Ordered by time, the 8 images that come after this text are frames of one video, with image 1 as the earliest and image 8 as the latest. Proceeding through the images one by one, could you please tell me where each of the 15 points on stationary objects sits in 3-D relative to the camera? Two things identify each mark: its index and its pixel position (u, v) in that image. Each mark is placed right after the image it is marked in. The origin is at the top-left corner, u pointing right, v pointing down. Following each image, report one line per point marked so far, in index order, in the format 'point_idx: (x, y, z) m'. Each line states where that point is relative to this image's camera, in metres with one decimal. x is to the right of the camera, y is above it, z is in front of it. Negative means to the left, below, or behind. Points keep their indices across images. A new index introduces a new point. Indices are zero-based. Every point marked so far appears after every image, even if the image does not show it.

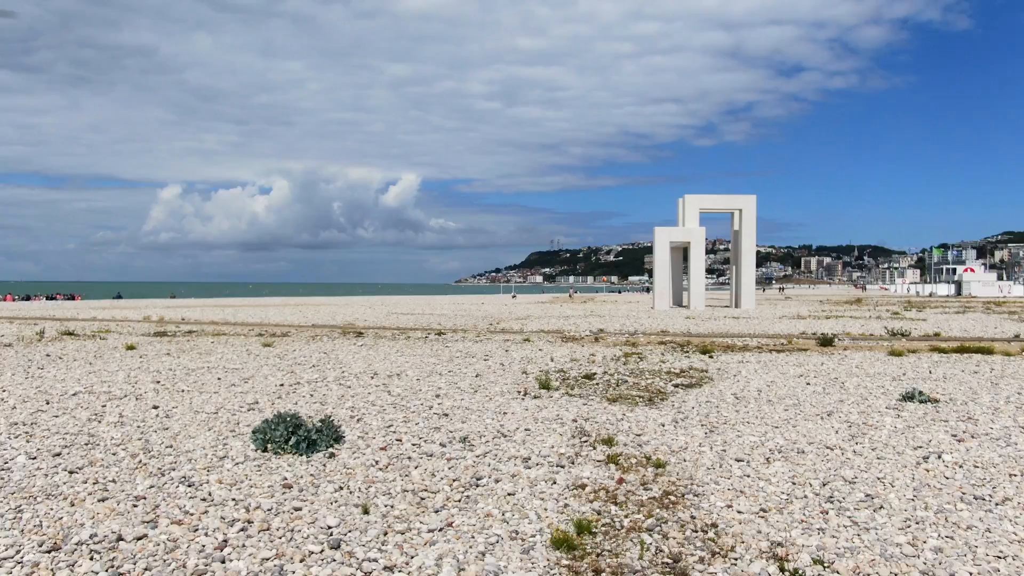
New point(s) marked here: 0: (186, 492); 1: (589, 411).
0: (-2.0, -1.3, +6.9) m
1: (+0.8, -1.3, +11.6) m
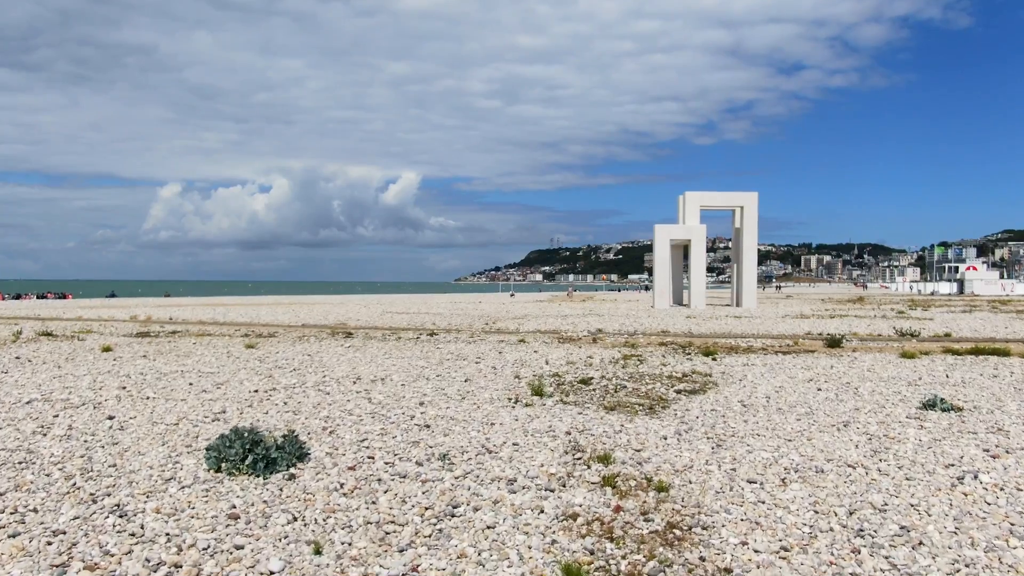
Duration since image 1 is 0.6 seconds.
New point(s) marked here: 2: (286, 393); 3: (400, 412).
0: (-2.1, -1.3, +6.0) m
1: (+0.7, -1.2, +10.6) m
2: (-2.6, -1.2, +13.2) m
3: (-1.1, -1.2, +11.3) m
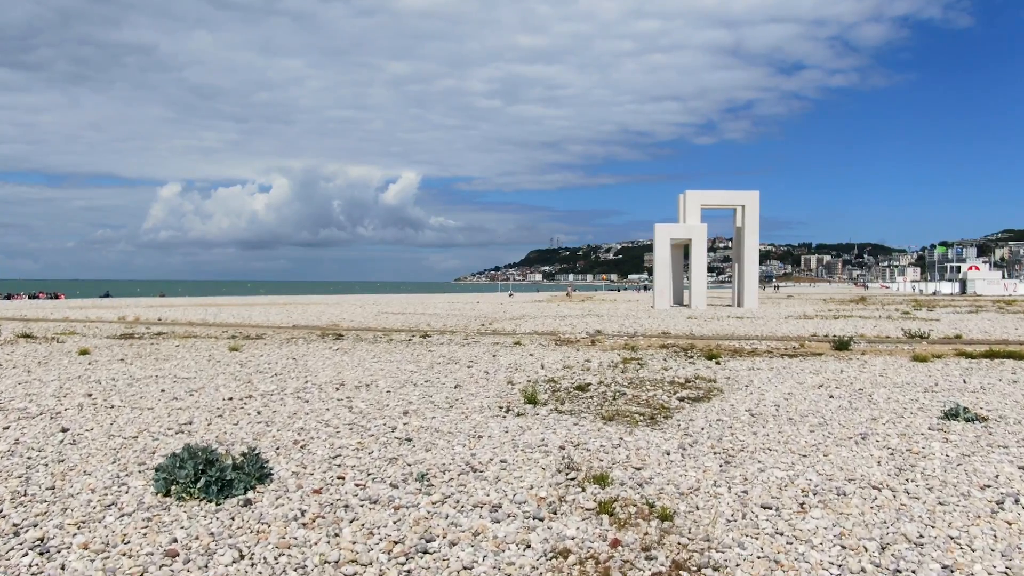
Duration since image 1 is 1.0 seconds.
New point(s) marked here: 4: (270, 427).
0: (-2.2, -1.3, +5.2) m
1: (+0.6, -1.3, +9.8) m
2: (-2.7, -1.2, +12.3) m
3: (-1.2, -1.2, +10.5) m
4: (-2.1, -1.2, +10.1) m
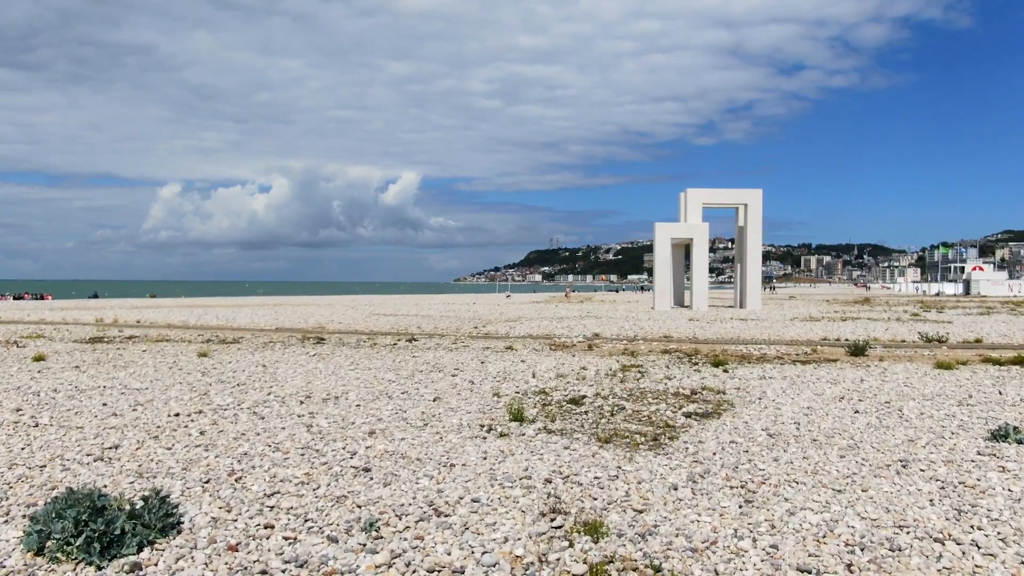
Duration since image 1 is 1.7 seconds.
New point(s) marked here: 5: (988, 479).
0: (-2.3, -1.3, +3.7) m
1: (+0.4, -1.3, +8.3) m
2: (-2.9, -1.2, +10.9) m
3: (-1.4, -1.3, +9.0) m
4: (-2.3, -1.2, +8.6) m
5: (+3.2, -1.3, +7.7) m
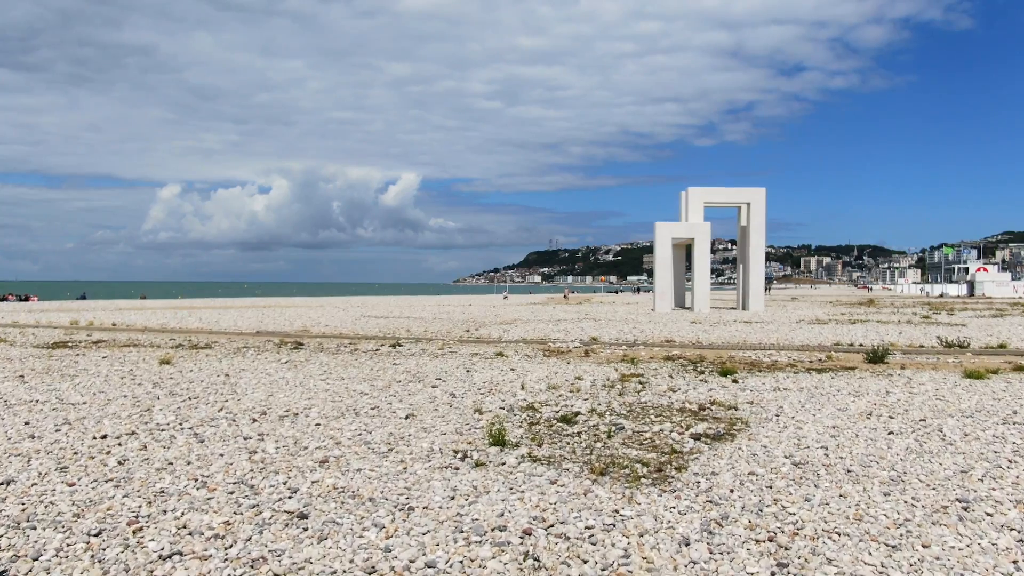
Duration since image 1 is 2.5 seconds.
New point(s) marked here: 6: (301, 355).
0: (-2.5, -1.3, +2.2) m
1: (+0.3, -1.3, +6.8) m
2: (-3.0, -1.3, +9.3) m
3: (-1.5, -1.3, +7.5) m
4: (-2.5, -1.3, +7.1) m
5: (+3.1, -1.3, +6.2) m
6: (-3.5, -1.1, +19.1) m
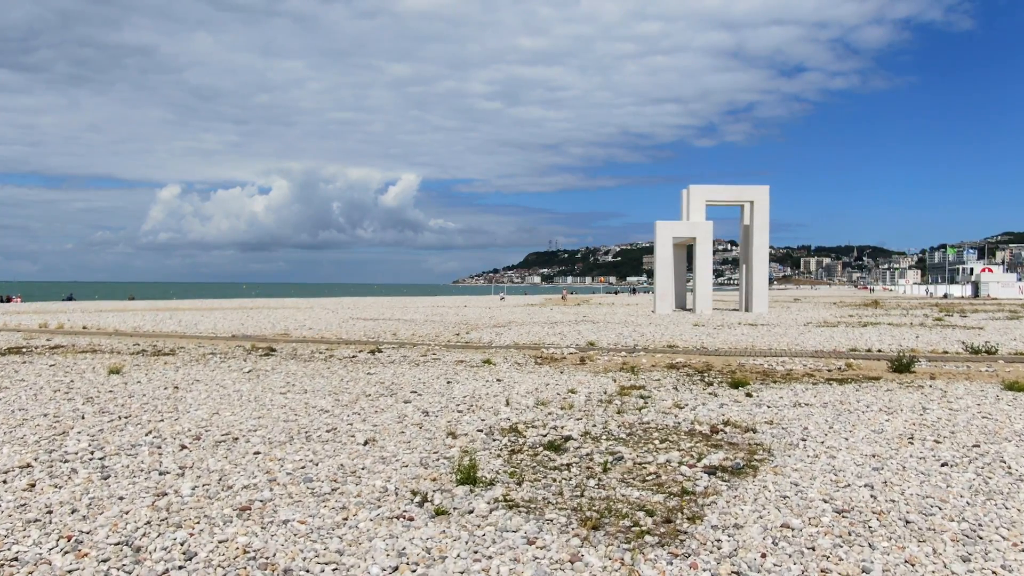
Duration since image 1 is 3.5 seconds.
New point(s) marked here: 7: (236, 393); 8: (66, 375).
0: (-2.7, -1.3, +0.4) m
1: (+0.1, -1.3, +5.1) m
2: (-3.2, -1.3, +7.6) m
3: (-1.7, -1.3, +5.8) m
4: (-2.6, -1.3, +5.4) m
5: (+2.9, -1.3, +4.5) m
6: (-3.7, -1.1, +17.4) m
7: (-3.2, -1.2, +13.3) m
8: (-6.0, -1.2, +15.5) m
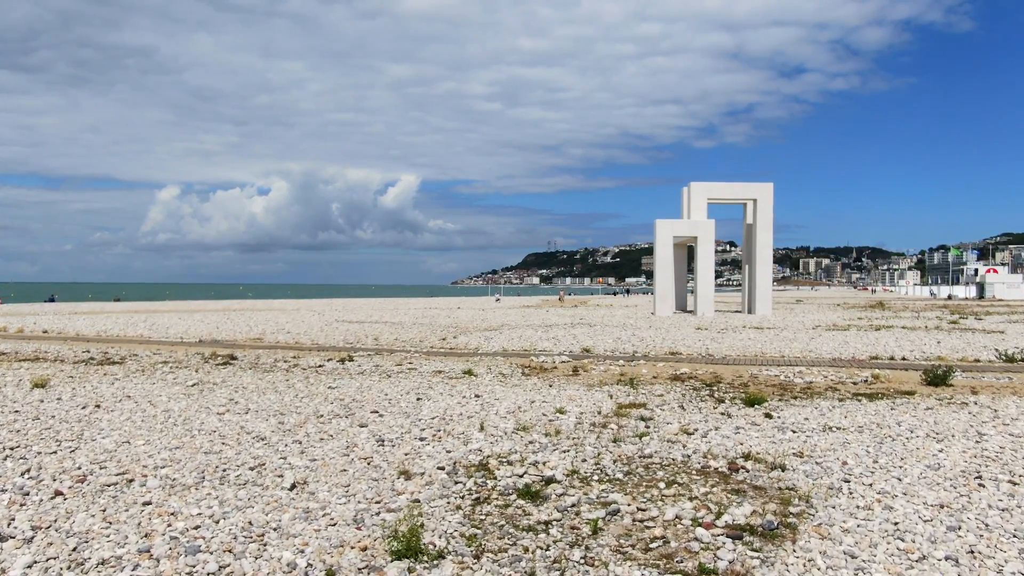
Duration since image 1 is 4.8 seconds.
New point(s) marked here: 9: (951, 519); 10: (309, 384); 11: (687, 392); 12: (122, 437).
0: (-2.9, -1.3, -1.5) m
1: (-0.1, -1.3, +3.1) m
2: (-3.4, -1.3, +5.7) m
3: (-1.9, -1.3, +3.8) m
4: (-2.8, -1.3, +3.4) m
5: (+2.7, -1.3, +2.6) m
6: (-3.9, -1.2, +15.4) m
7: (-3.4, -1.2, +11.3) m
8: (-6.2, -1.2, +13.5) m
9: (+2.5, -1.3, +6.6) m
10: (-2.5, -1.2, +14.4) m
11: (+2.0, -1.2, +13.2) m
12: (-3.3, -1.2, +9.6) m
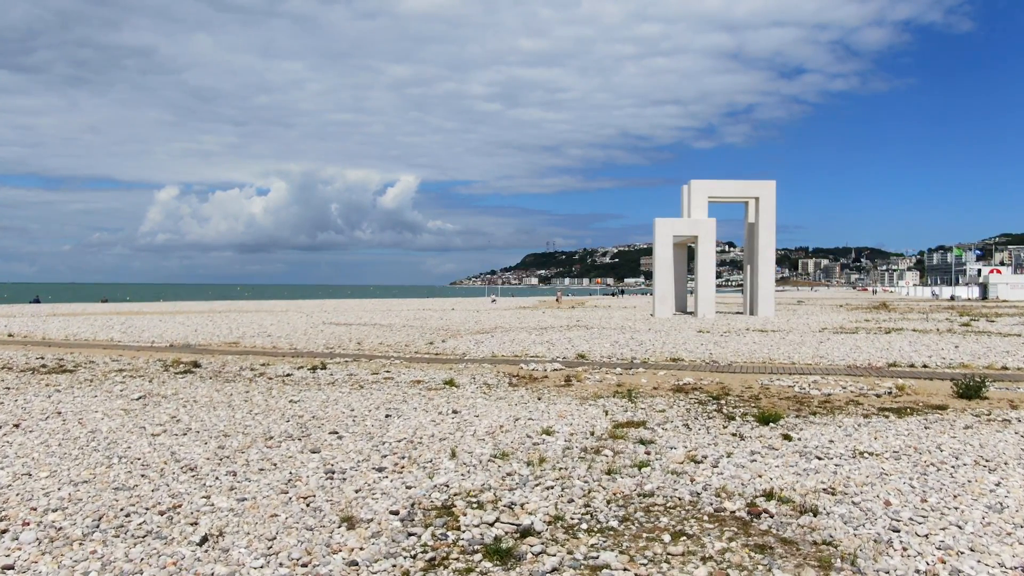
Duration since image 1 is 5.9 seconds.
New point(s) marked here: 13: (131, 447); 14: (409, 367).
0: (-3.0, -1.3, -3.0) m
1: (-0.3, -1.3, +1.7) m
2: (-3.6, -1.3, +4.2) m
3: (-2.1, -1.3, +2.4) m
4: (-3.0, -1.3, +2.0) m
5: (+2.5, -1.4, +1.1) m
6: (-4.1, -1.2, +13.9) m
7: (-3.6, -1.2, +9.8) m
8: (-6.4, -1.2, +12.0) m
9: (+2.3, -1.3, +5.1) m
10: (-2.7, -1.2, +12.9) m
11: (+1.9, -1.2, +11.7) m
12: (-3.4, -1.2, +8.1) m
13: (-3.0, -1.2, +9.3) m
14: (-1.5, -1.2, +17.3) m
